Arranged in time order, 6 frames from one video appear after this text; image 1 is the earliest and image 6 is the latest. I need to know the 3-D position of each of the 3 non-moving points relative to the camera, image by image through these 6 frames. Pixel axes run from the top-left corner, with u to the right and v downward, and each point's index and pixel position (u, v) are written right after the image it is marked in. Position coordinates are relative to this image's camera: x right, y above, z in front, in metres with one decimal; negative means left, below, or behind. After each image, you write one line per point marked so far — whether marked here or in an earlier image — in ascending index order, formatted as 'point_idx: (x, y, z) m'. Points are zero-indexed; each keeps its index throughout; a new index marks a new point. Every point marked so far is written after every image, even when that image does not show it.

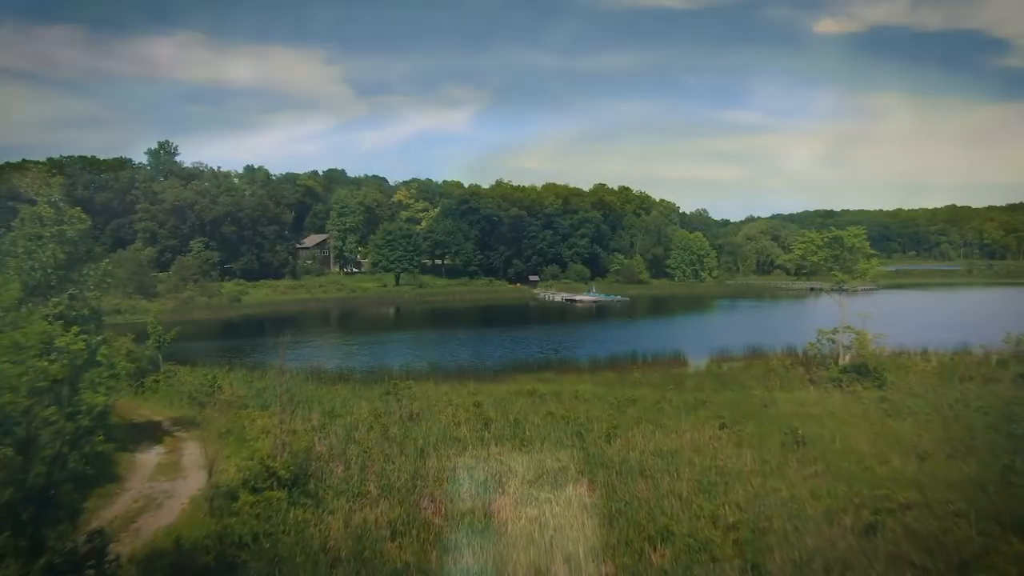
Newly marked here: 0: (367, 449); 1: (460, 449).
0: (-3.1, -3.4, +15.3) m
1: (-1.1, -3.4, +15.1) m
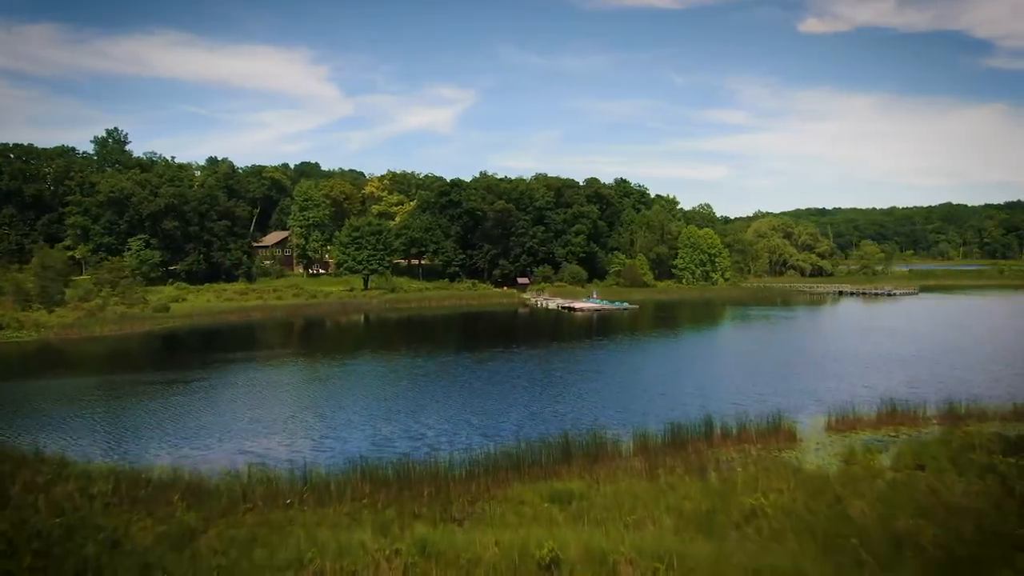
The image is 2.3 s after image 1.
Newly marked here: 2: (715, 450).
0: (-3.1, -4.0, +3.1) m
1: (-1.1, -4.0, +2.9) m
2: (+4.6, -3.7, +16.2) m
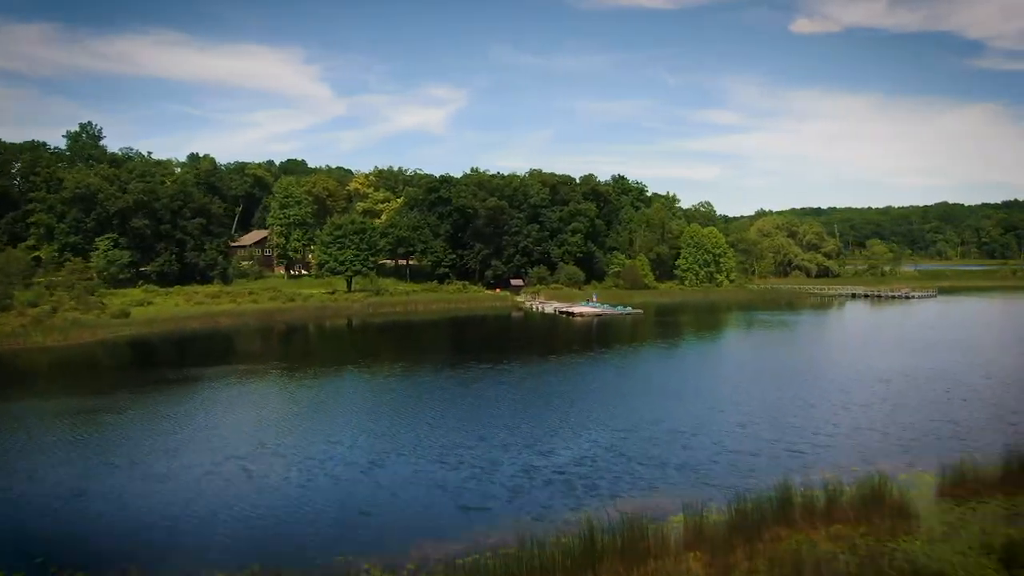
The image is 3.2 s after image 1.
0: (-3.0, -4.3, -2.0) m
1: (-1.0, -4.3, -2.2) m
2: (+4.5, -3.9, +11.2) m
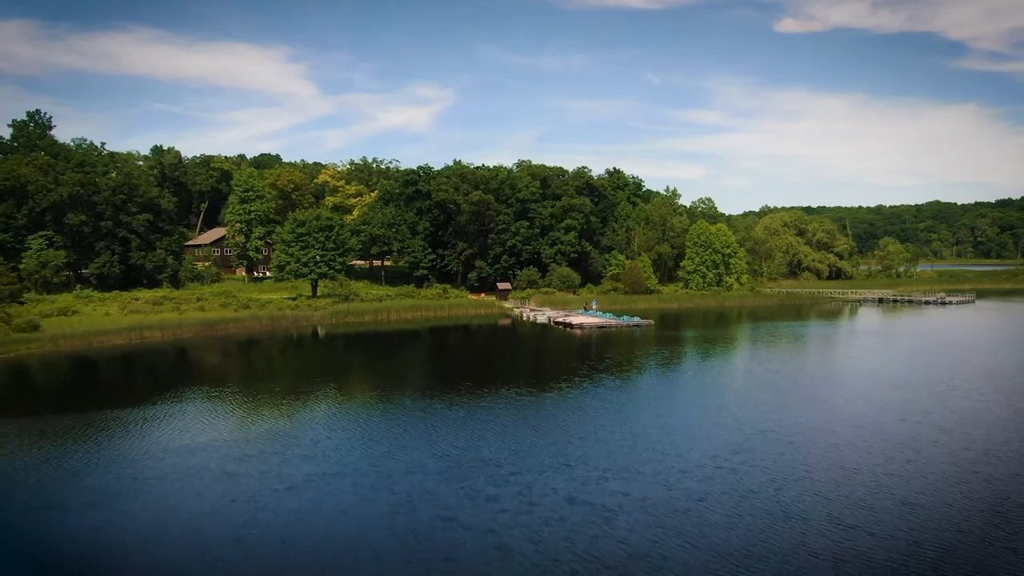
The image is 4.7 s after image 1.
0: (-2.8, -4.8, -10.8) m
1: (-0.7, -4.7, -10.9) m
2: (+4.5, -4.4, +2.6) m
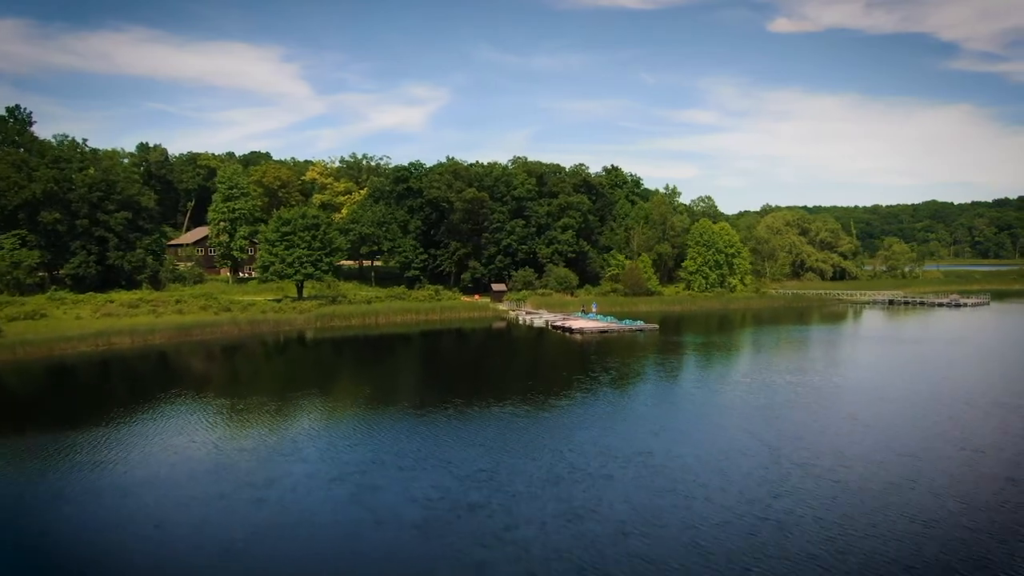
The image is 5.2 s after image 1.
0: (-2.6, -4.9, -13.7) m
1: (-0.6, -4.9, -13.9) m
2: (+4.6, -4.5, -0.3) m
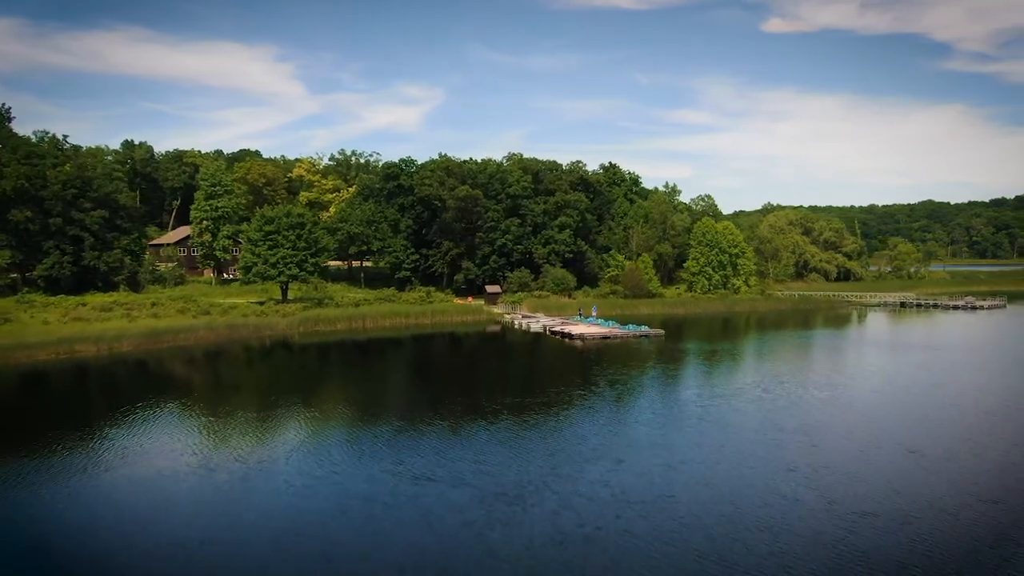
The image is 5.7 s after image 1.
0: (-2.4, -5.1, -16.7) m
1: (-0.4, -5.0, -16.8) m
2: (+4.6, -4.7, -3.3) m
